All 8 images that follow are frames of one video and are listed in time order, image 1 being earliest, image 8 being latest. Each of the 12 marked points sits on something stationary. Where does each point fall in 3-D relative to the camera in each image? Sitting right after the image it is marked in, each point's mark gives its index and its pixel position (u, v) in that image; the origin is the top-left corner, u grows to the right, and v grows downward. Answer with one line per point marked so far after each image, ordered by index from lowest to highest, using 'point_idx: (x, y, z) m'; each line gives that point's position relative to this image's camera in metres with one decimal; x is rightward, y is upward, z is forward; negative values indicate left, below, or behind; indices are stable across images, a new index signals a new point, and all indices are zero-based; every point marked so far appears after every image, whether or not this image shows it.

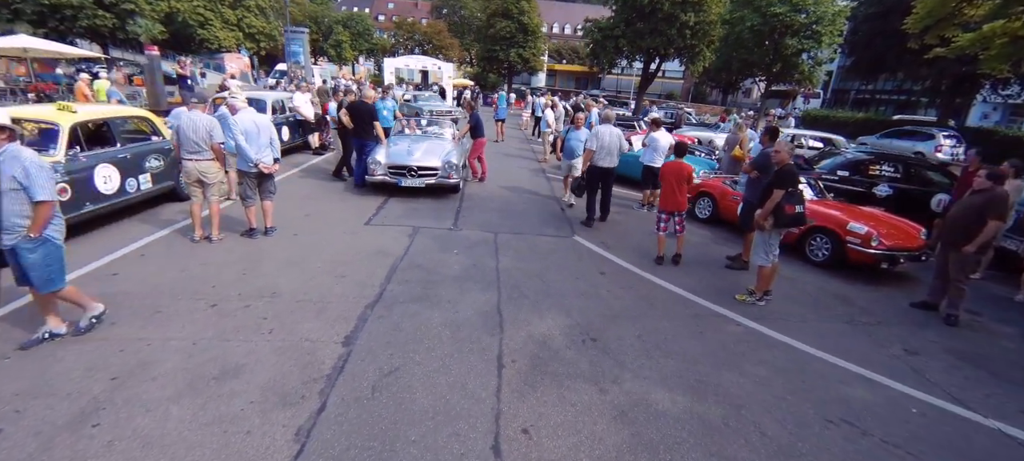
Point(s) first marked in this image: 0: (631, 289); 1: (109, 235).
0: (+1.4, -0.7, +5.3) m
1: (-5.1, -0.1, +5.6) m
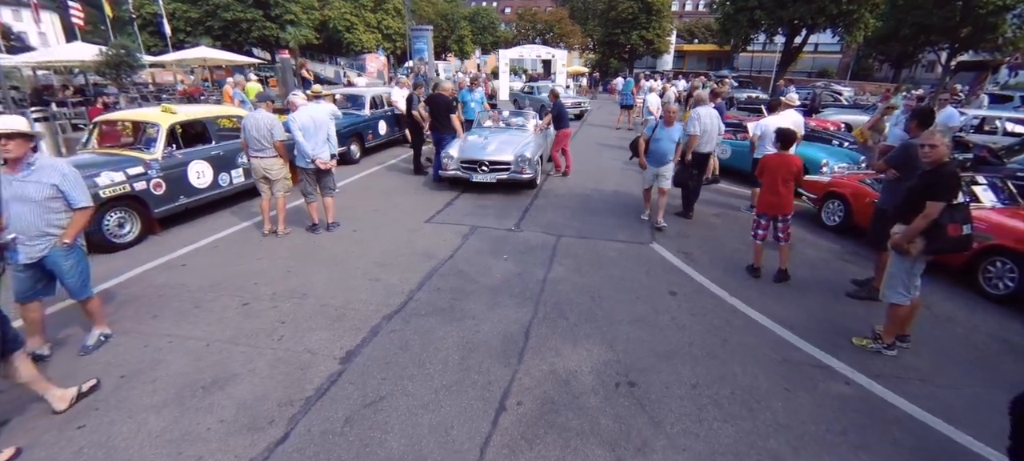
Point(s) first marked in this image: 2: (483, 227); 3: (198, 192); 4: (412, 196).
0: (+1.8, -0.8, +4.2) m
1: (-4.3, 0.0, +6.2) m
2: (-0.4, +0.1, +6.2) m
3: (-4.4, +0.5, +6.3) m
4: (-1.7, +0.6, +7.7) m
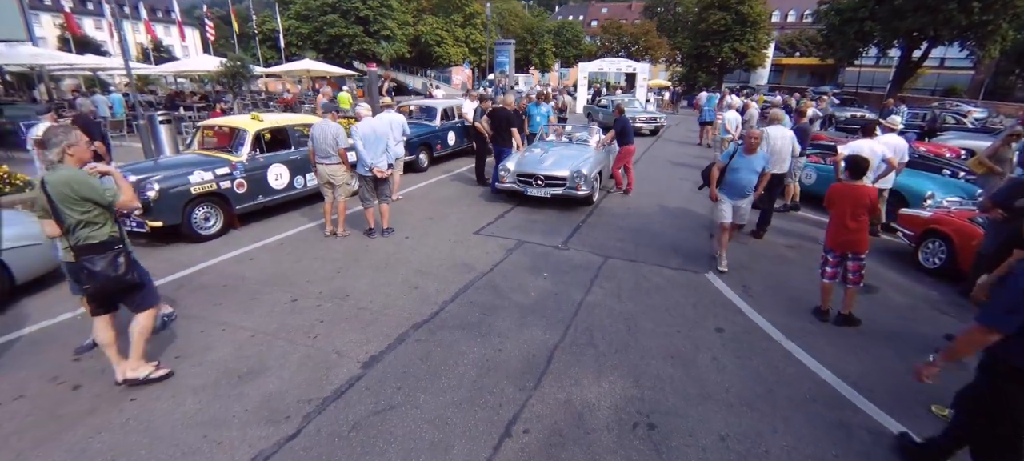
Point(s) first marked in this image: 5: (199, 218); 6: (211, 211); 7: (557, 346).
0: (+2.0, -1.1, +3.8) m
1: (-3.6, +0.1, +6.8) m
2: (+0.2, -0.2, +6.2) m
3: (-3.7, +0.6, +6.9) m
4: (-0.8, +0.4, +7.9) m
5: (-4.2, +0.2, +6.0) m
6: (-4.2, +0.3, +6.2) m
7: (+0.4, -1.0, +3.9) m
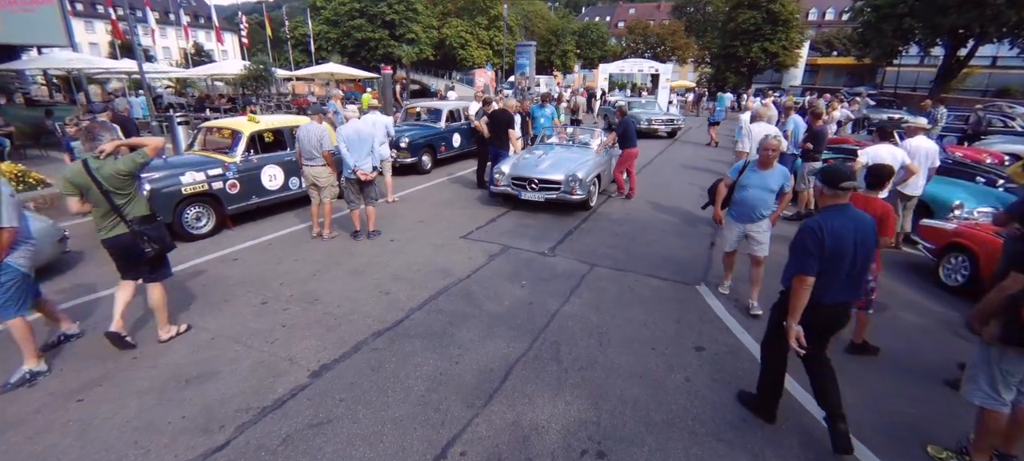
0: (+1.7, -1.2, +3.5) m
1: (-3.8, +0.1, +6.8) m
2: (0.0, -0.2, +6.0) m
3: (-3.8, +0.6, +7.0) m
4: (-0.9, +0.4, +7.8) m
5: (-4.4, +0.2, +6.1) m
6: (-4.3, +0.3, +6.2) m
7: (+0.1, -1.1, +3.7) m
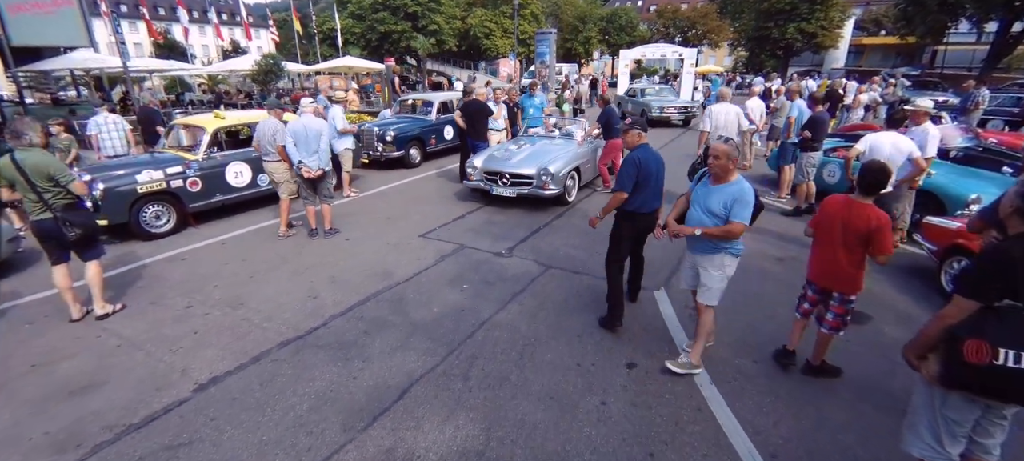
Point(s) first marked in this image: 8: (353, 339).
0: (+0.9, -1.2, +3.1) m
1: (-4.3, +0.1, +6.7) m
2: (-0.5, -0.2, +5.7) m
3: (-4.3, +0.6, +6.9) m
4: (-1.3, +0.4, +7.5) m
5: (-4.9, +0.2, +6.1) m
6: (-4.9, +0.3, +6.2) m
7: (-0.7, -1.1, +3.4) m
8: (-1.3, -0.9, +3.8) m
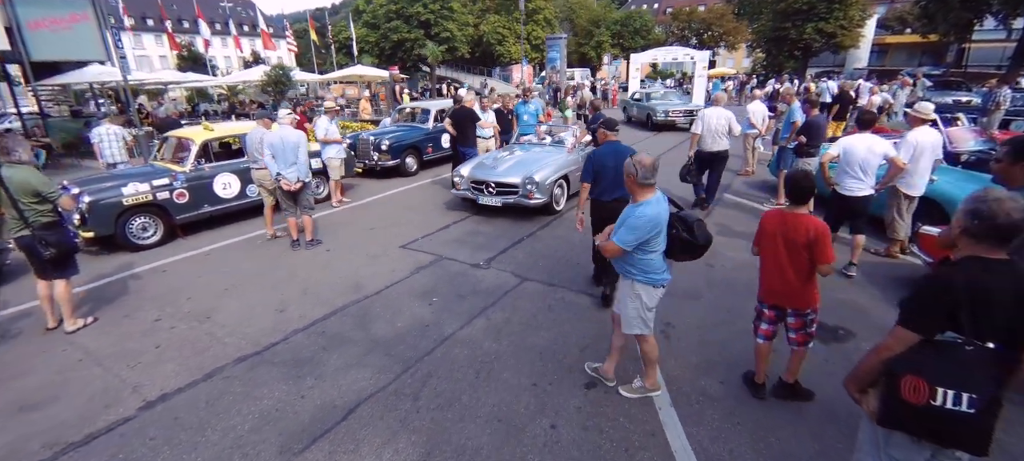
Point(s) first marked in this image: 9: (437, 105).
0: (+0.6, -1.3, +2.9) m
1: (-4.5, -0.1, +6.8) m
2: (-0.8, -0.3, +5.6) m
3: (-4.5, +0.5, +7.0) m
4: (-1.5, +0.3, +7.5) m
5: (-5.2, 0.0, +6.2) m
6: (-5.1, +0.1, +6.3) m
7: (-1.0, -1.2, +3.3) m
8: (-1.7, -1.0, +3.7) m
9: (-1.9, +3.1, +11.1) m
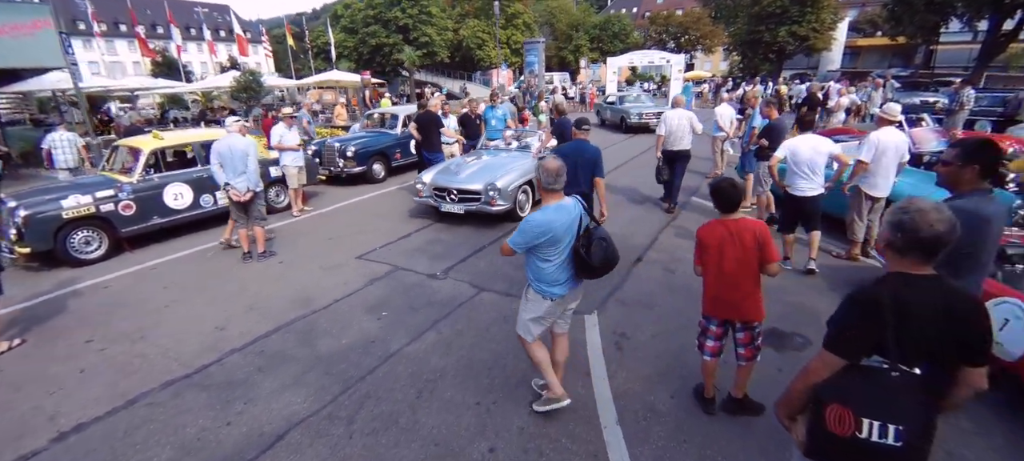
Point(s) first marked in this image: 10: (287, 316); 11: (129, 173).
0: (+0.2, -1.4, +2.8) m
1: (-5.0, -0.2, +6.5) m
2: (-1.3, -0.5, +5.4) m
3: (-5.0, +0.3, +6.7) m
4: (-2.1, +0.1, +7.3) m
5: (-5.7, -0.2, +5.9) m
6: (-5.6, -0.1, +6.0) m
7: (-1.4, -1.3, +3.1) m
8: (-2.1, -1.2, +3.5) m
9: (-2.6, +2.9, +11.0) m
10: (-2.2, -0.8, +4.4) m
11: (-5.5, +0.8, +6.4) m
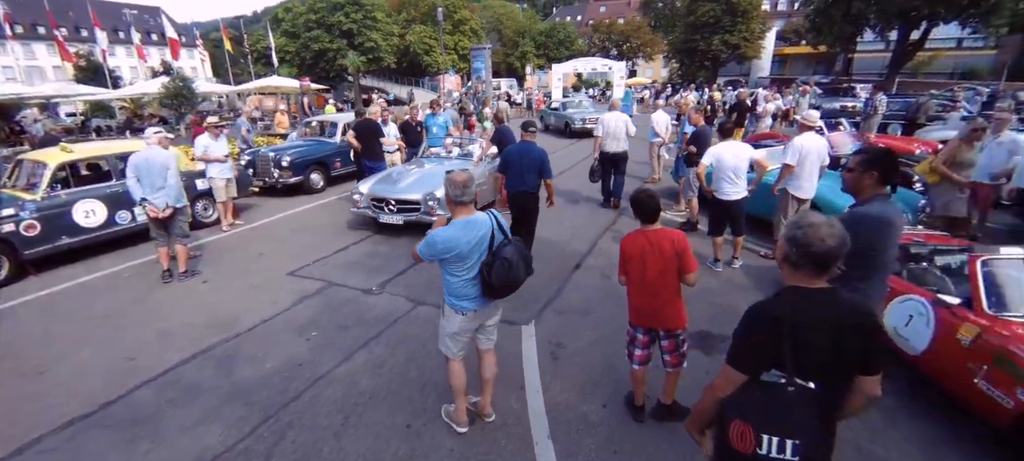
0: (-0.3, -1.5, +2.7) m
1: (-5.8, -0.5, +5.9) m
2: (-2.0, -0.6, +5.2) m
3: (-5.9, 0.0, +6.1) m
4: (-3.0, -0.1, +7.0) m
5: (-6.4, -0.5, +5.2) m
6: (-6.4, -0.4, +5.4) m
7: (-1.9, -1.4, +2.9) m
8: (-2.6, -1.3, +3.2) m
9: (-3.9, +2.7, +10.6) m
10: (-2.8, -1.0, +4.1) m
11: (-6.3, +0.5, +5.8) m
